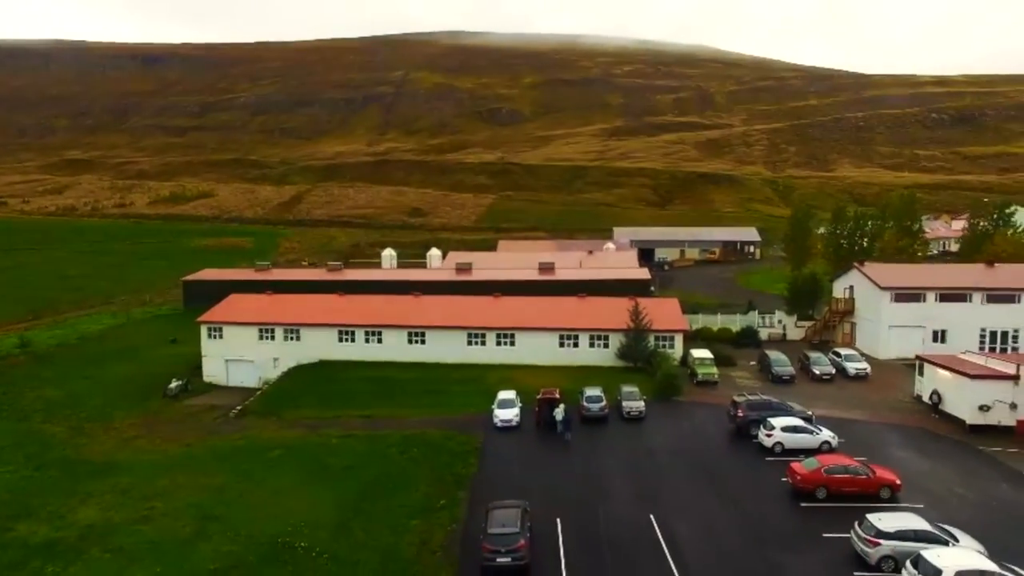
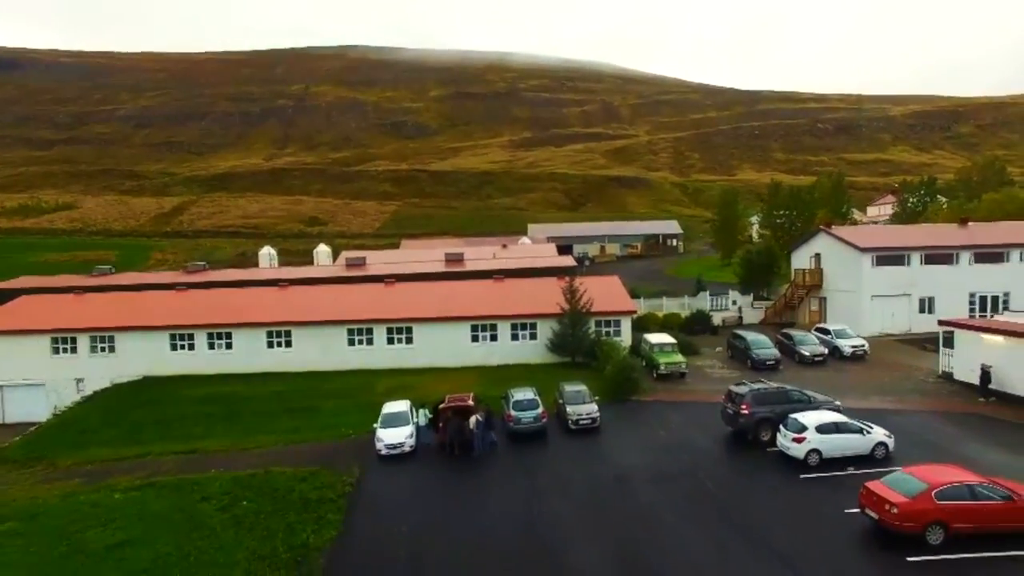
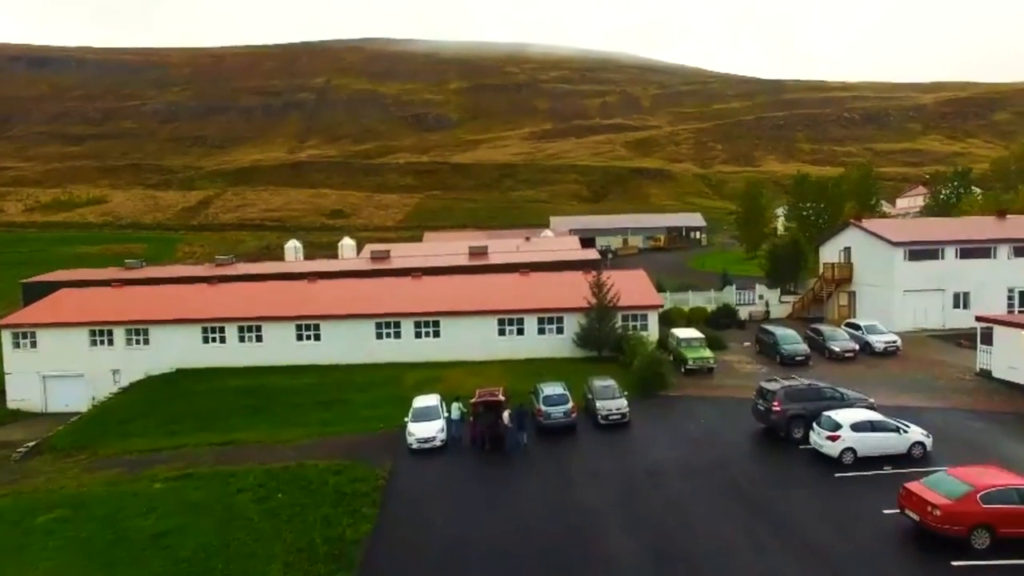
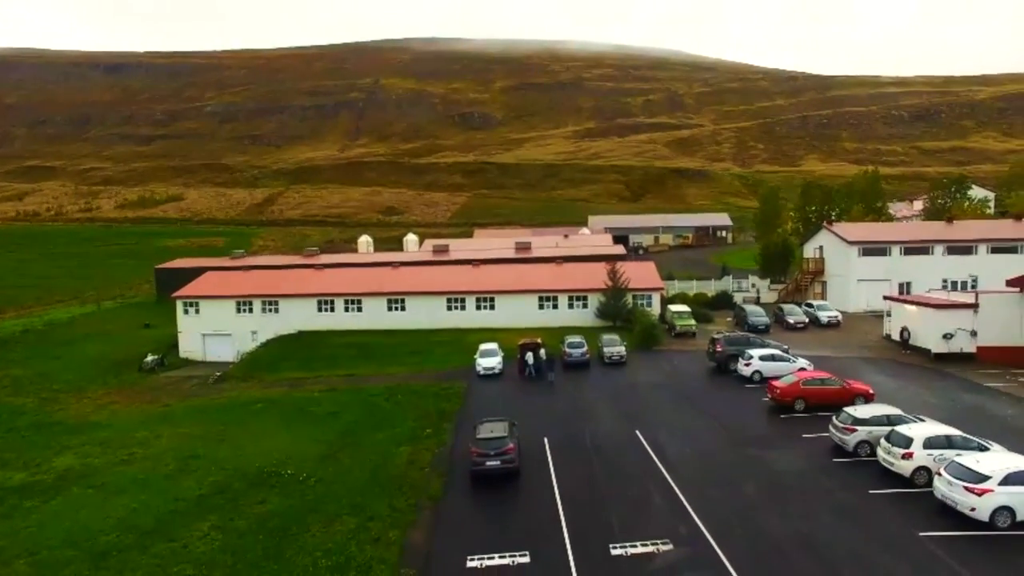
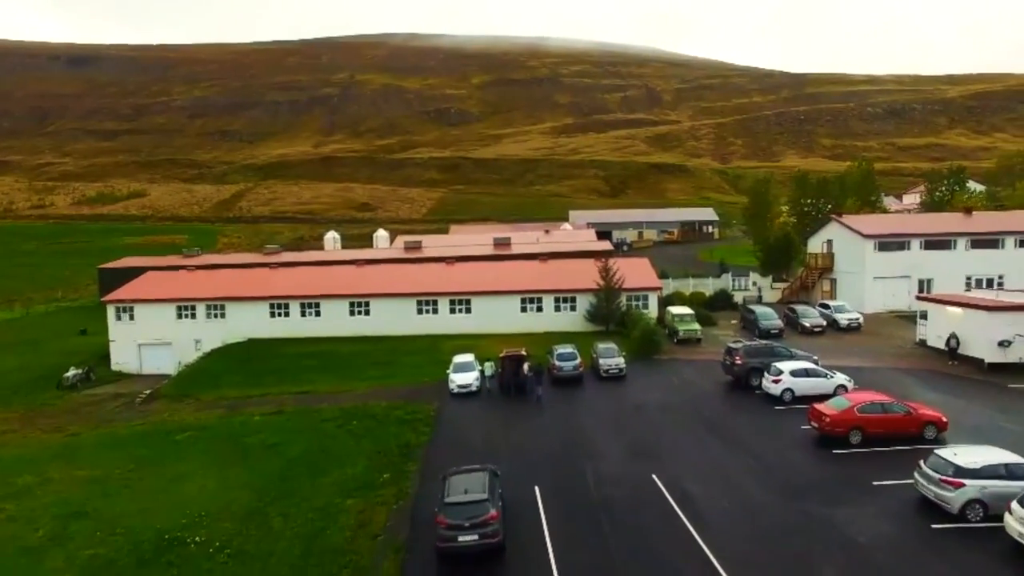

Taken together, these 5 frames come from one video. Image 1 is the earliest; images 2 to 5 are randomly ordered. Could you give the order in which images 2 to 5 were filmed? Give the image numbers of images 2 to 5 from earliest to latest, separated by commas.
4, 5, 3, 2
